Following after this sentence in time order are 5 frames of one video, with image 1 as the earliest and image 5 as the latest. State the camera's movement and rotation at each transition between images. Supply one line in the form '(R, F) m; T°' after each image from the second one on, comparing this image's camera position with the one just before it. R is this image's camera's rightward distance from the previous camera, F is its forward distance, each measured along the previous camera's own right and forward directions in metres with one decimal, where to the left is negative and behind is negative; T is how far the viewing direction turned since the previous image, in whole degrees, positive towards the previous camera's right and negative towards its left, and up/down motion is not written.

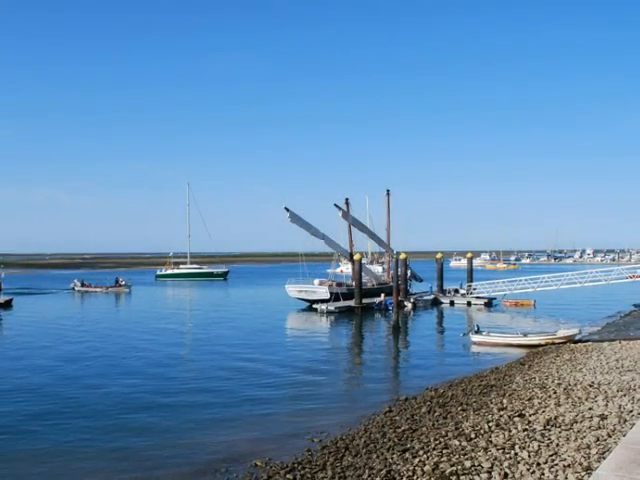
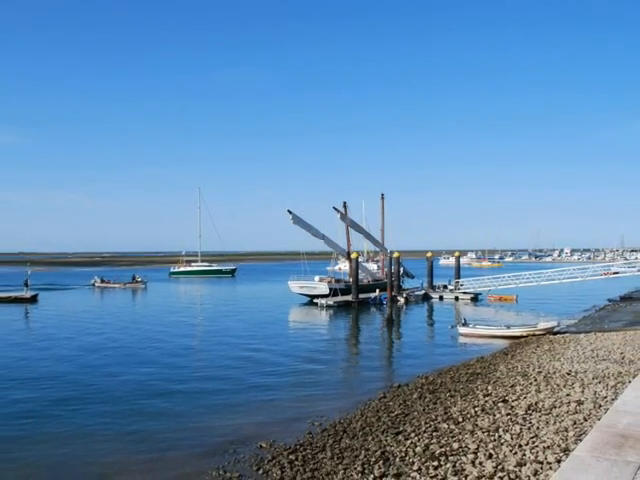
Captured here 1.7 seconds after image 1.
(+0.1, -1.4) m; 0°
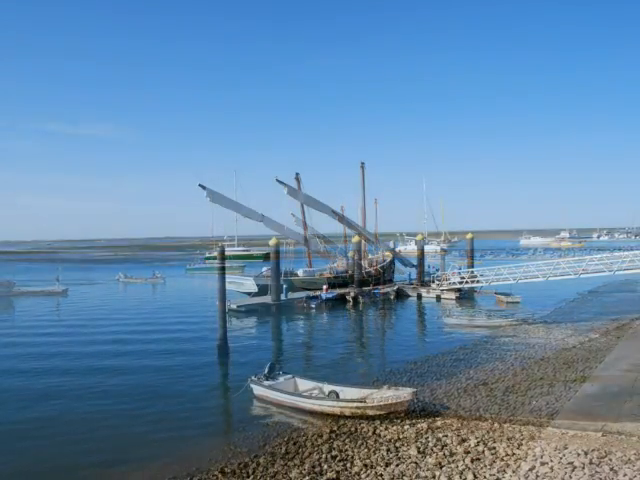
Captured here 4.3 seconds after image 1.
(+0.1, -1.6) m; 0°
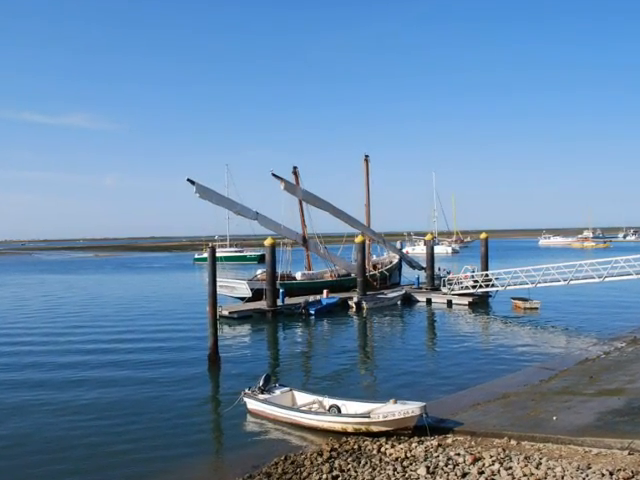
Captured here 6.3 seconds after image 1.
(+0.1, +1.7) m; 0°
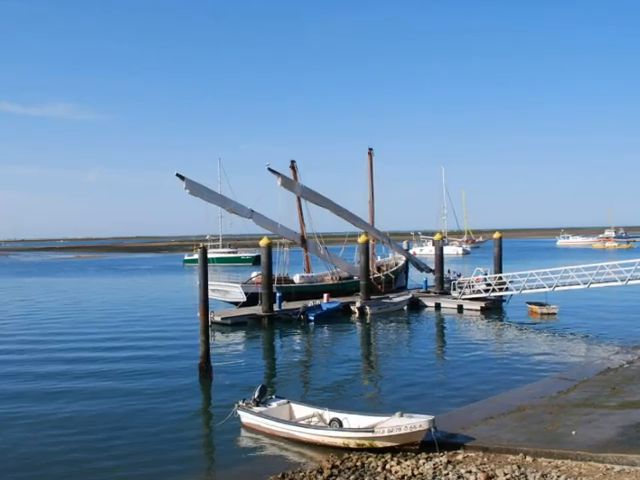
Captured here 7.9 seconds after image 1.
(+0.1, +1.4) m; 0°
